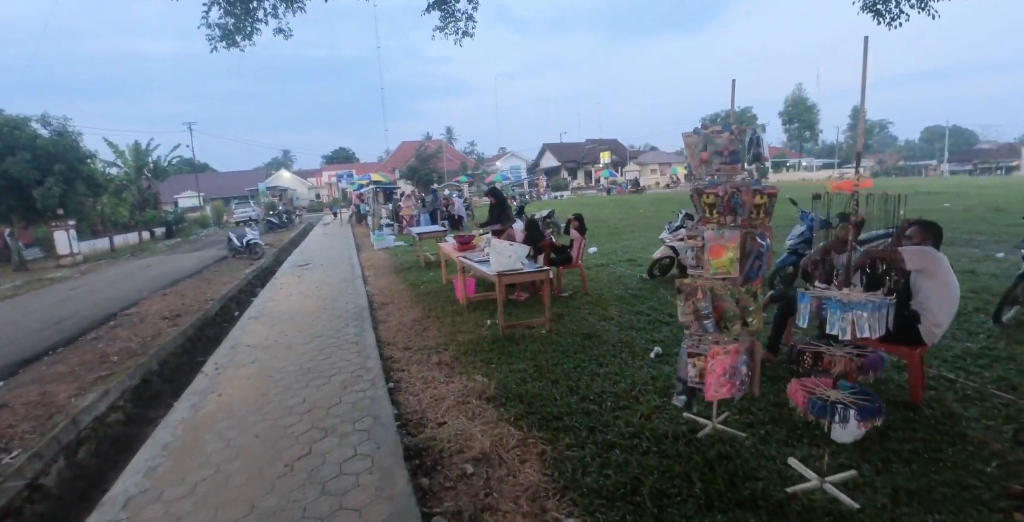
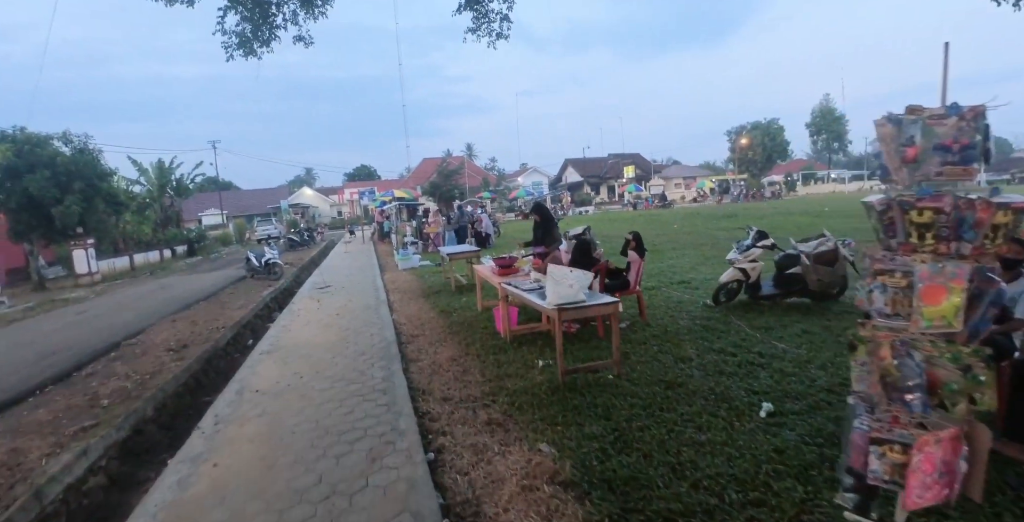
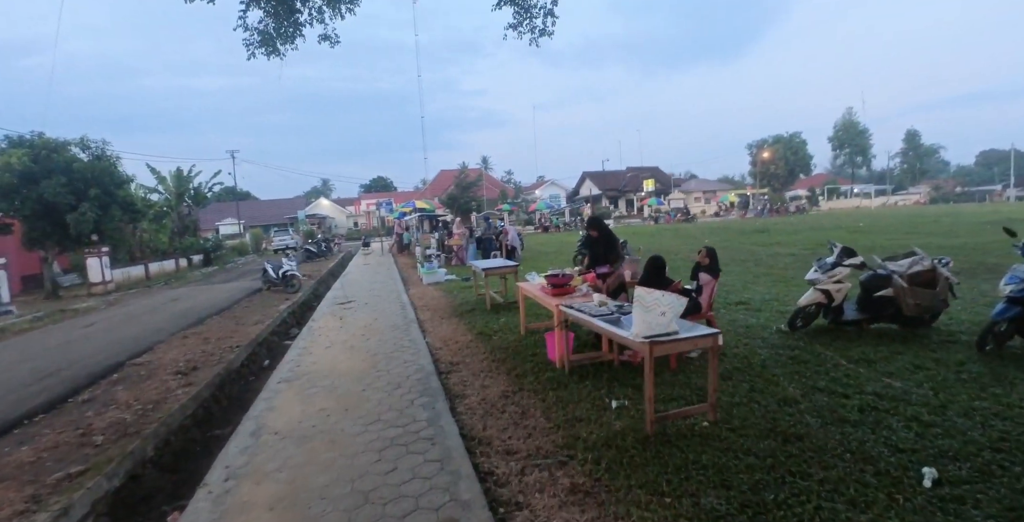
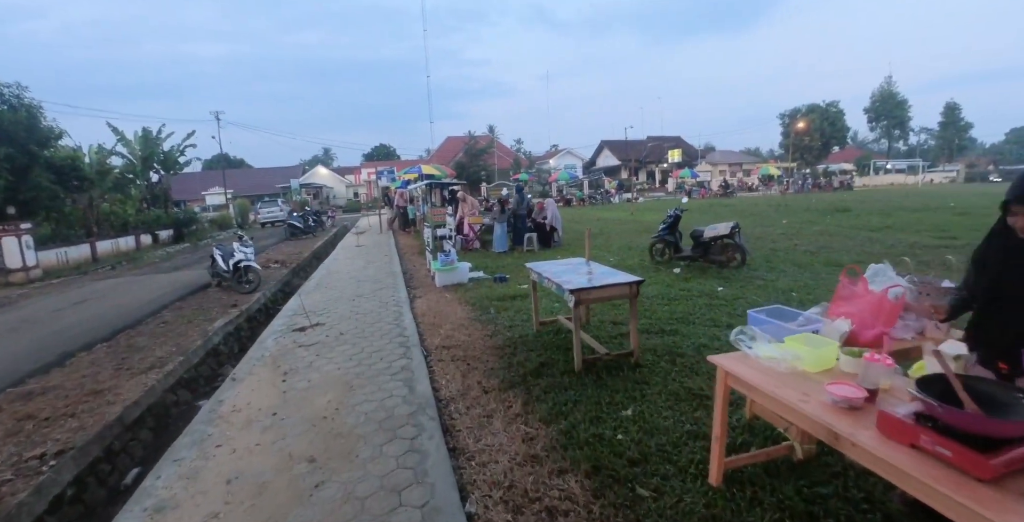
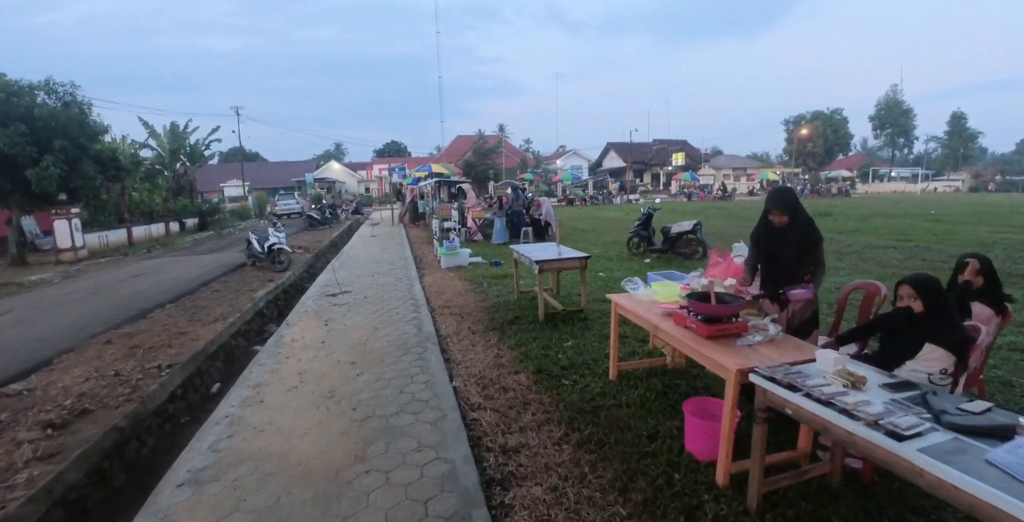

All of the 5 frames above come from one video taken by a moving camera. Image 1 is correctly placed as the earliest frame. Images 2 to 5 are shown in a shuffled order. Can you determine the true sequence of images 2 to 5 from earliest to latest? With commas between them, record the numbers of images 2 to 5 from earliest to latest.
2, 3, 5, 4
